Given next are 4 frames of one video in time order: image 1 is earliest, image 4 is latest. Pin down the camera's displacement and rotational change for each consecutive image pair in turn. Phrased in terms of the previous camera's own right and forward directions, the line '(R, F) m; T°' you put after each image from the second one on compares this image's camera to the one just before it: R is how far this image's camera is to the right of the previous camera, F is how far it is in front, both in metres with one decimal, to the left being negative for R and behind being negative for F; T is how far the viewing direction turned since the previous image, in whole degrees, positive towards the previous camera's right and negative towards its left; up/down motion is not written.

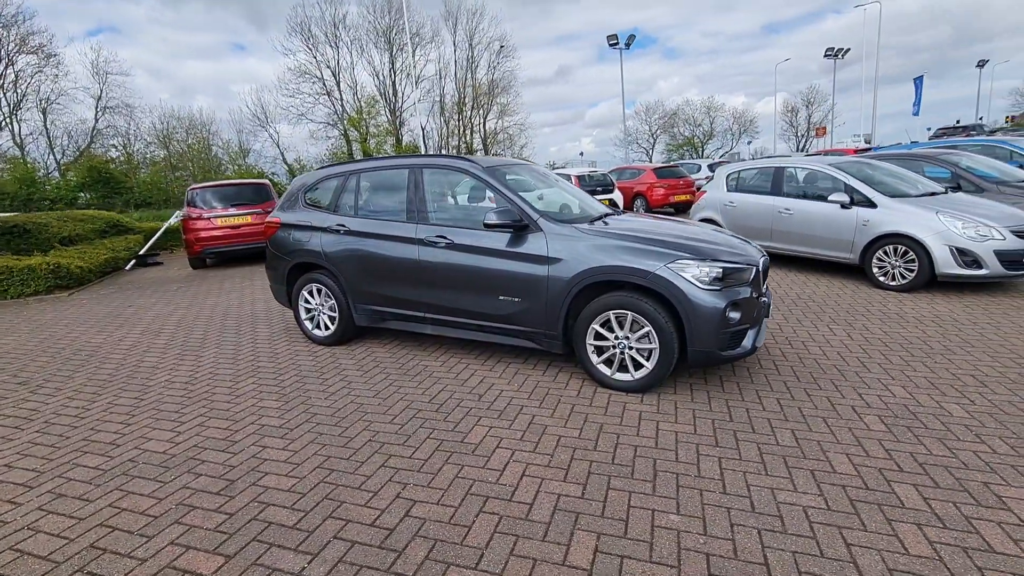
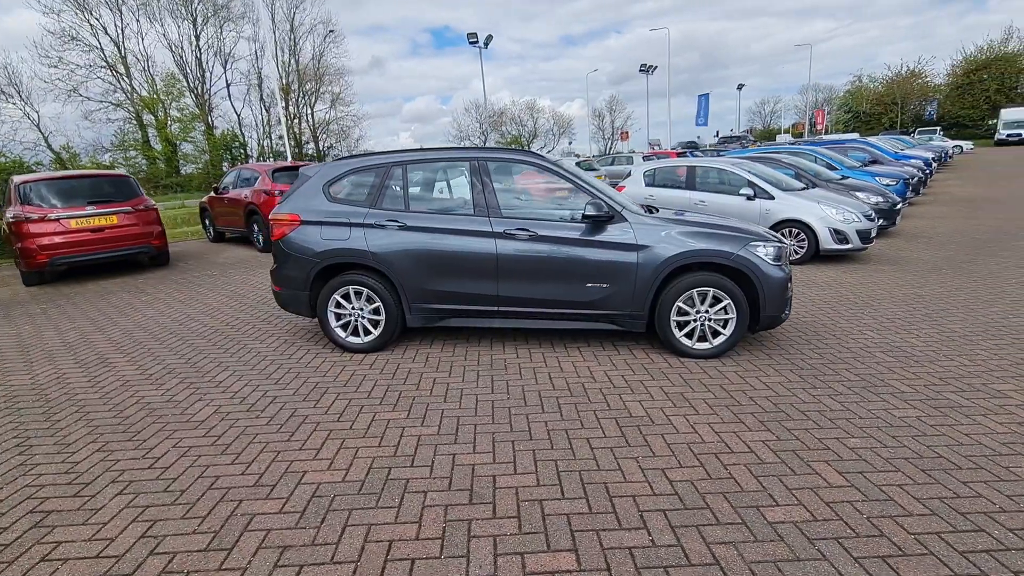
(-2.2, +0.2) m; +20°
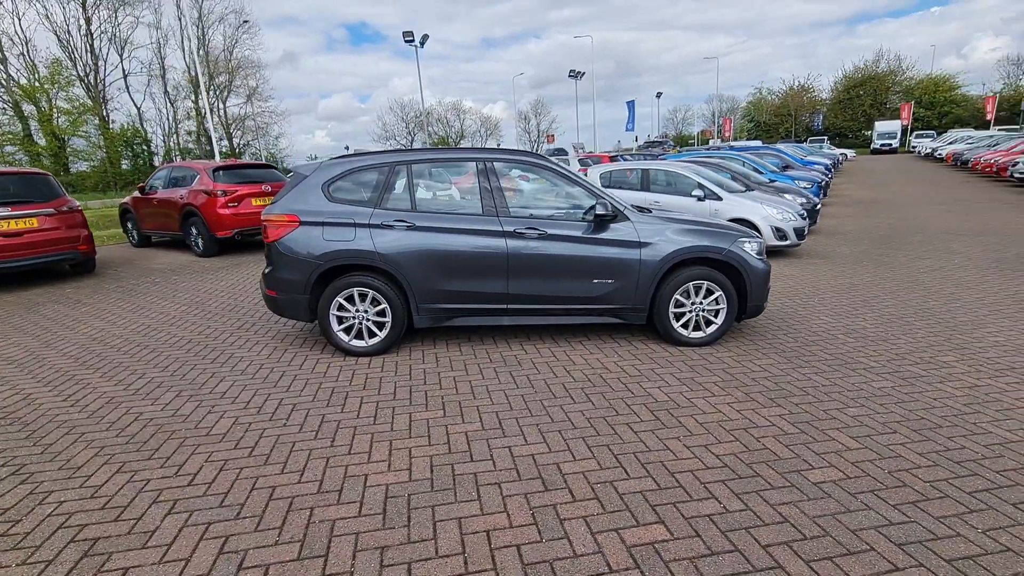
(-0.8, -0.1) m; +9°
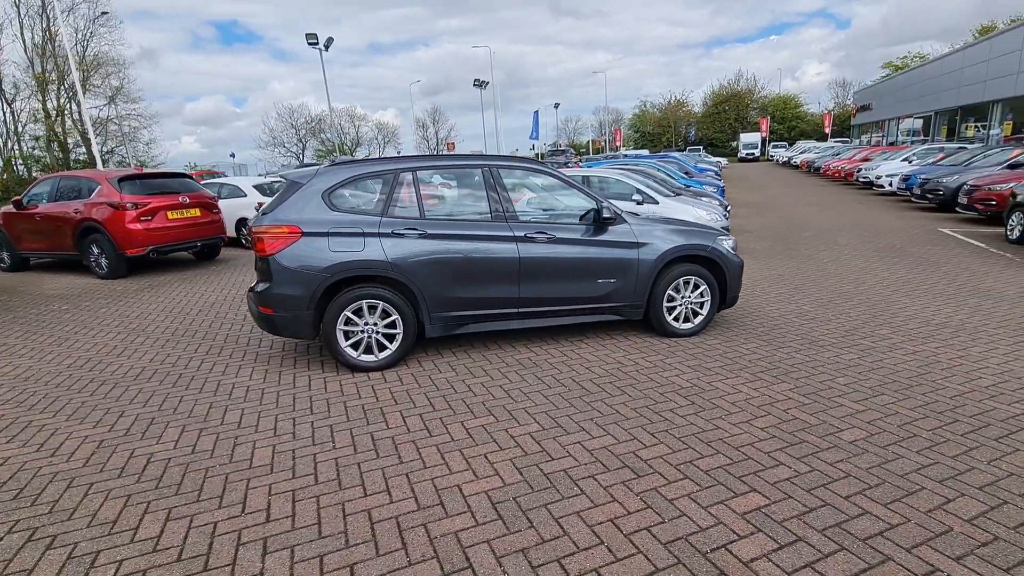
(-1.0, 0.0) m; +11°
